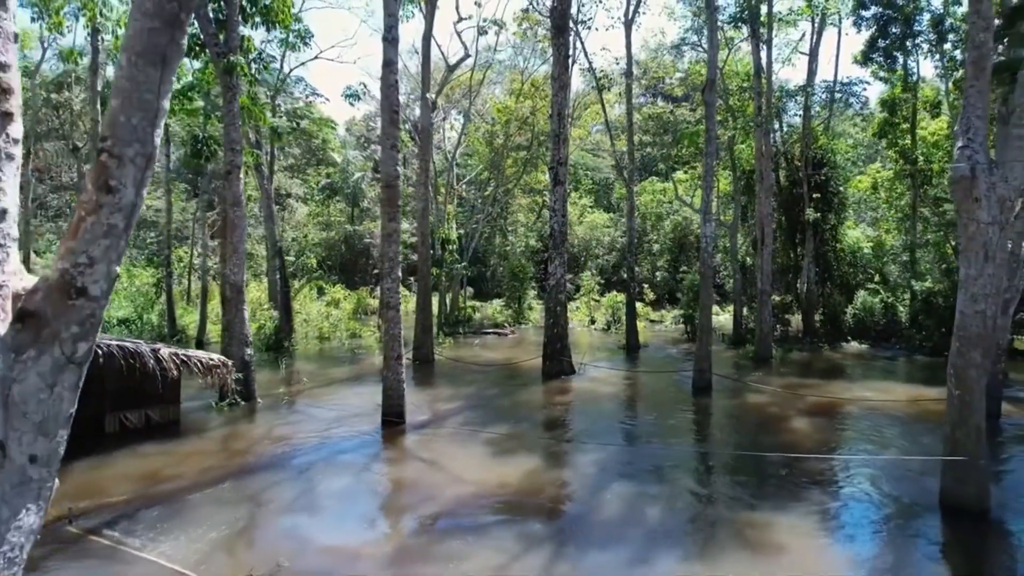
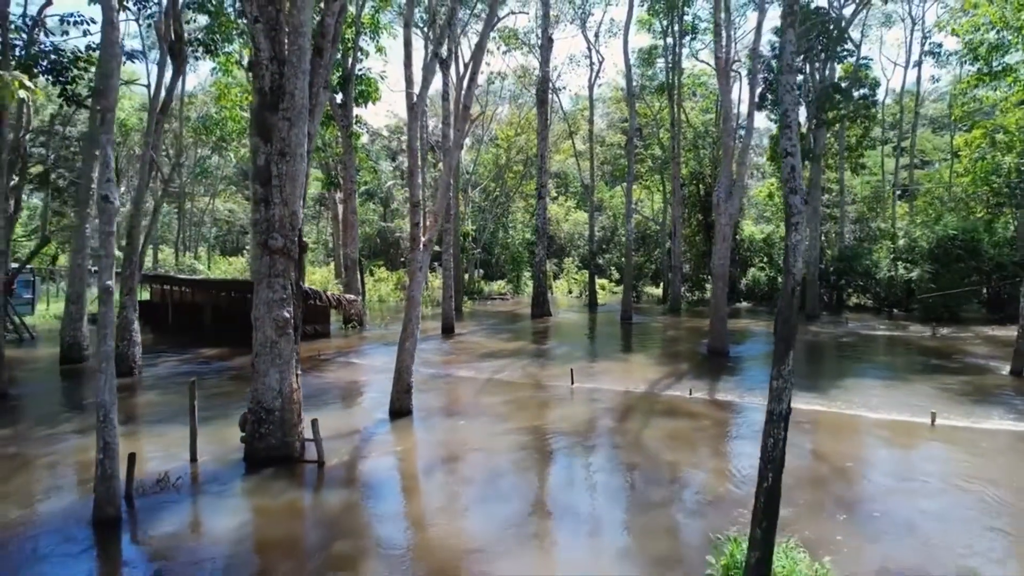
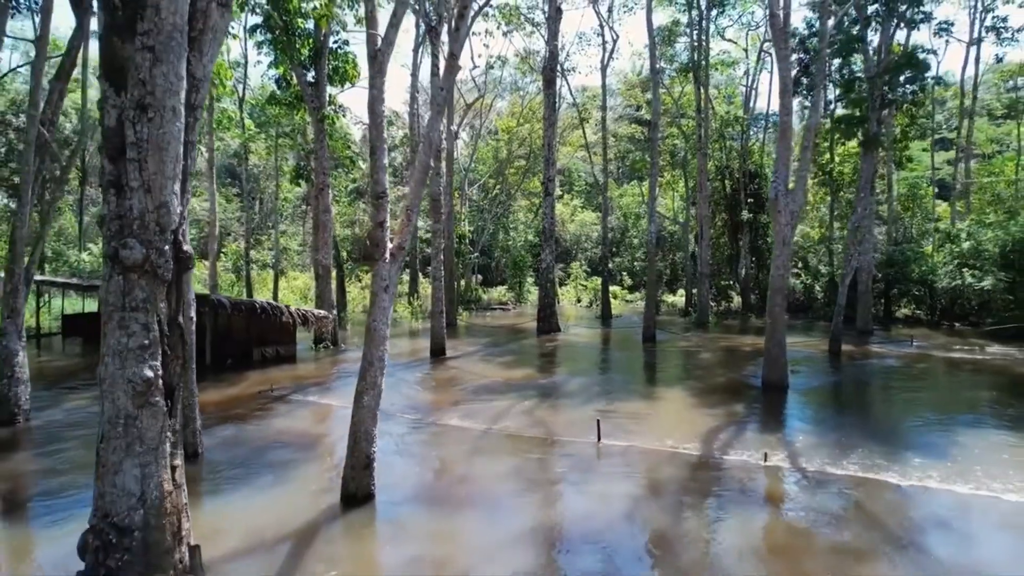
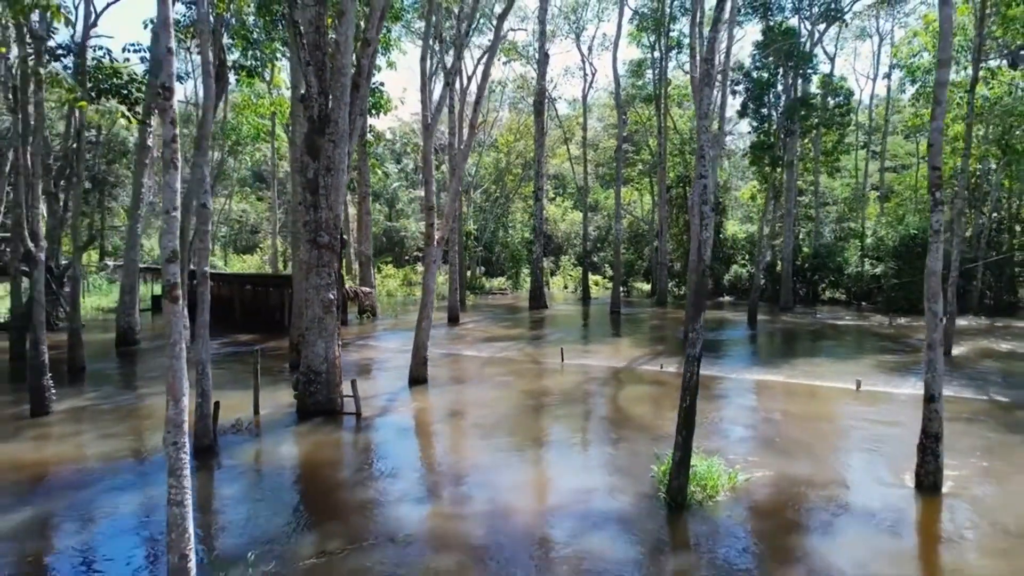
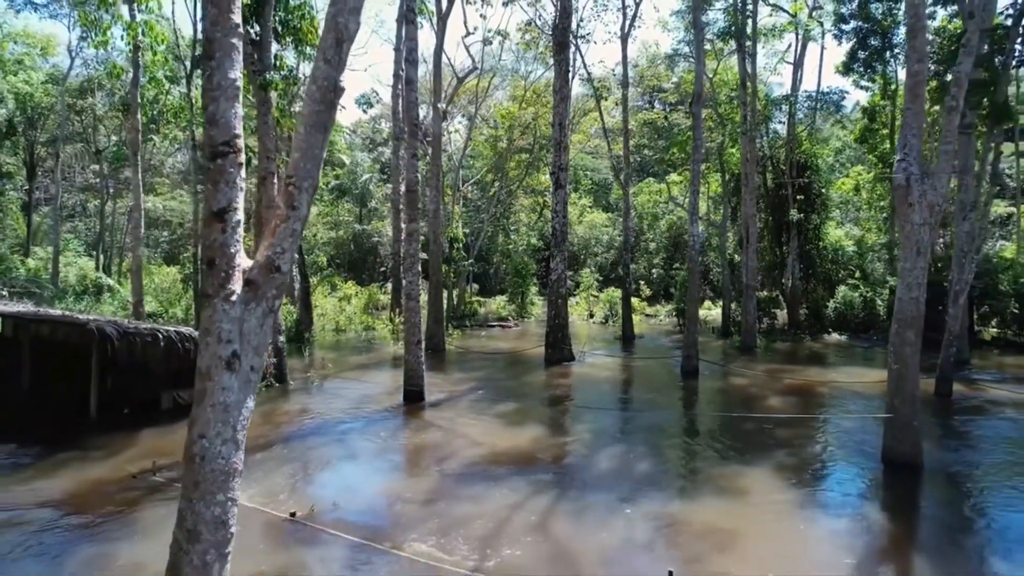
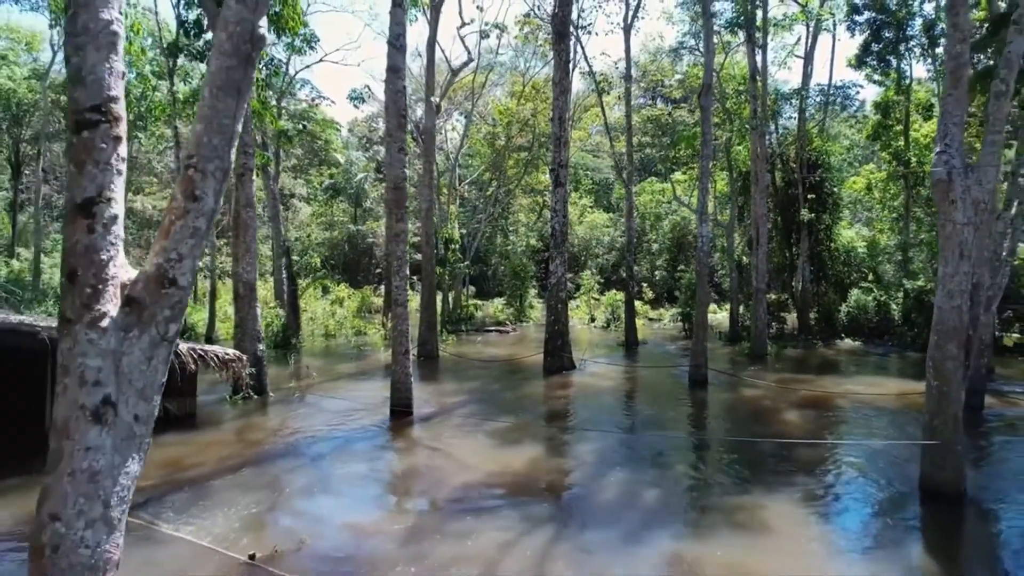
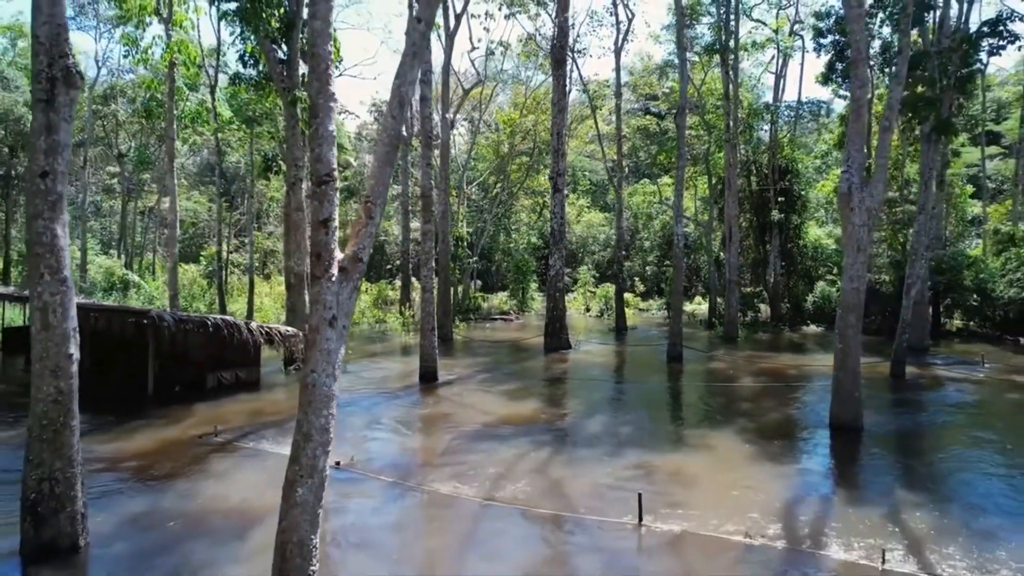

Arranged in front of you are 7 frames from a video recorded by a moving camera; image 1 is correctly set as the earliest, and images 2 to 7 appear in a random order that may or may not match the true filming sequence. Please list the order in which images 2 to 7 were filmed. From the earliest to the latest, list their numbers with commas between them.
6, 5, 7, 3, 2, 4
